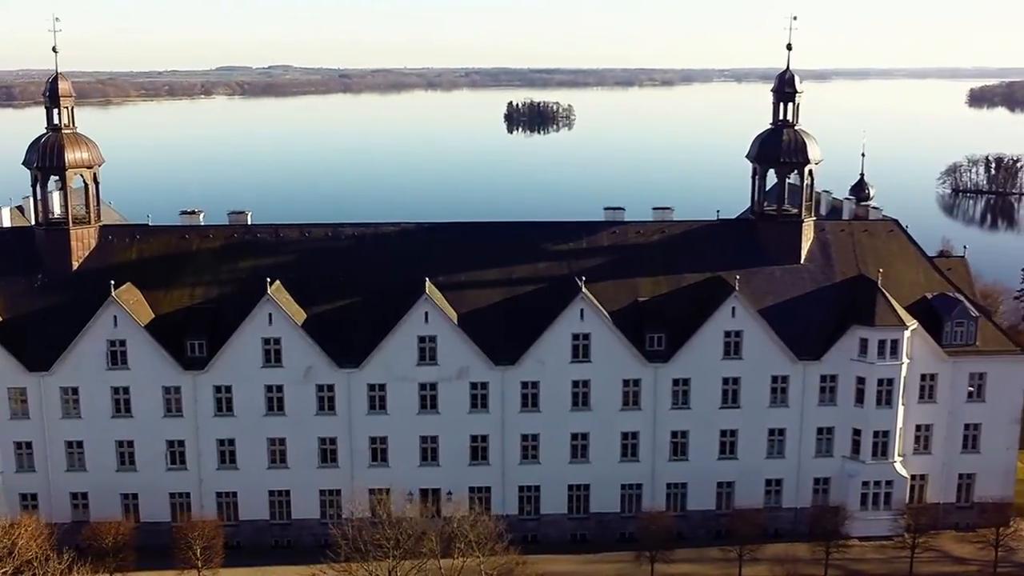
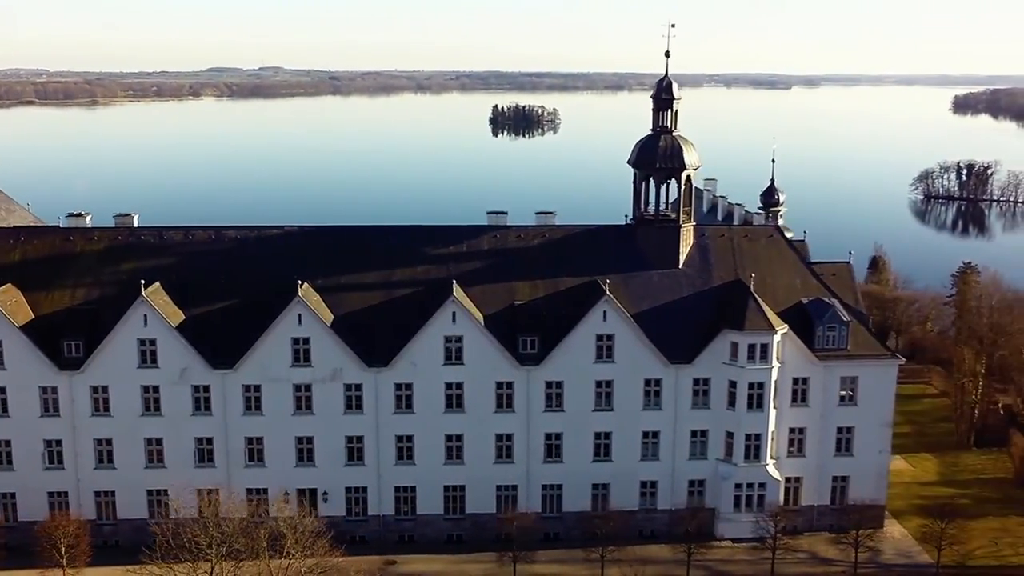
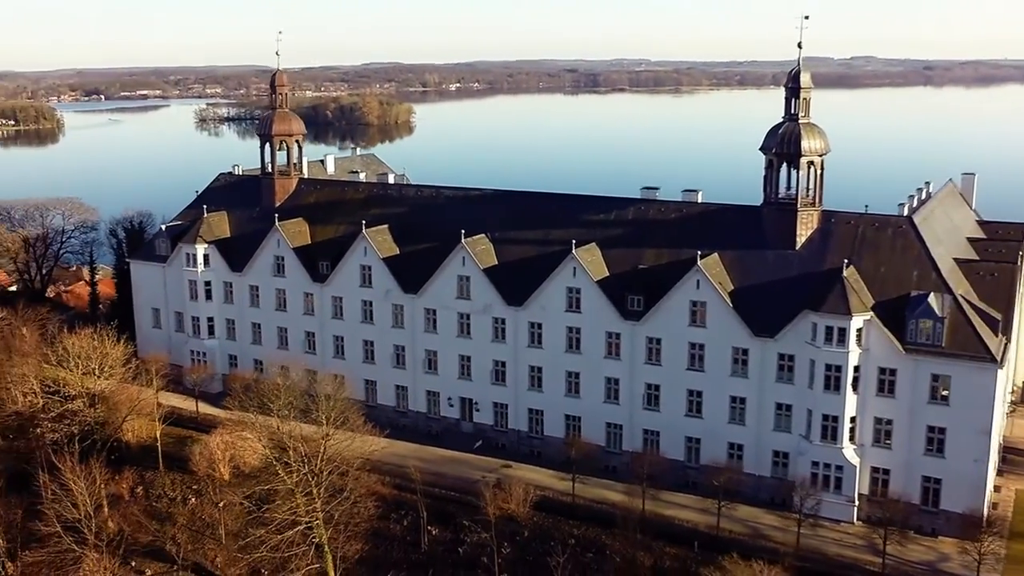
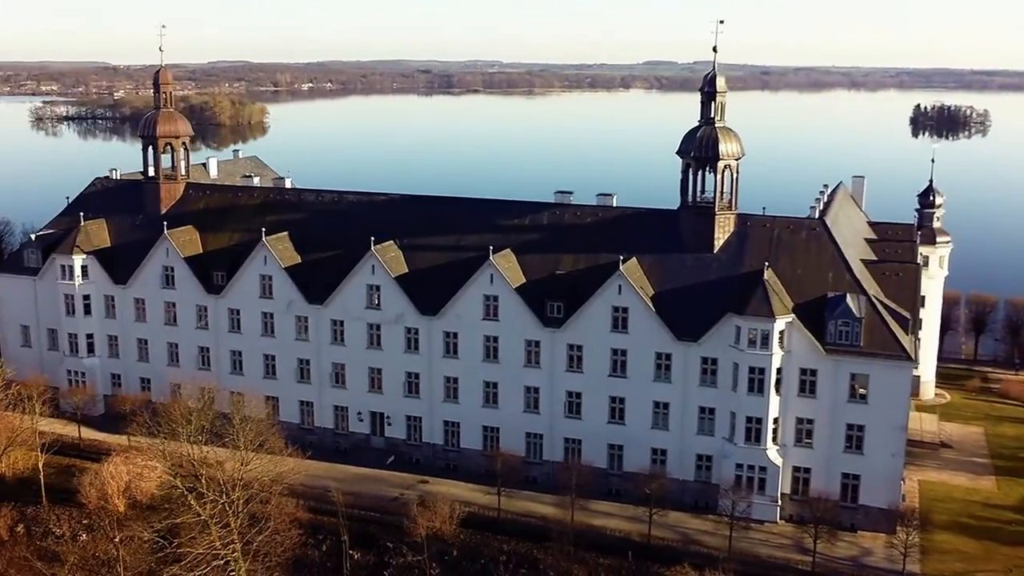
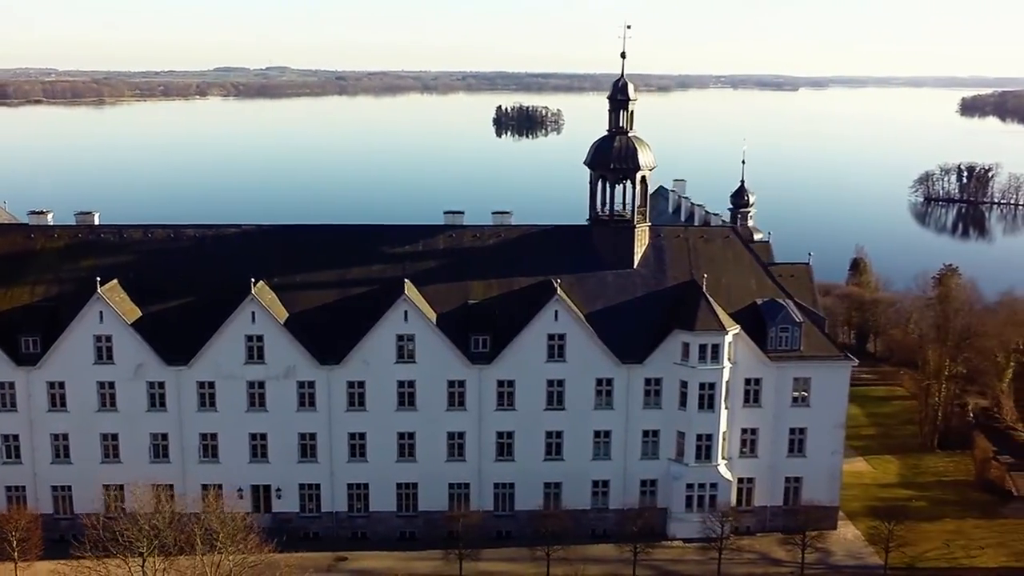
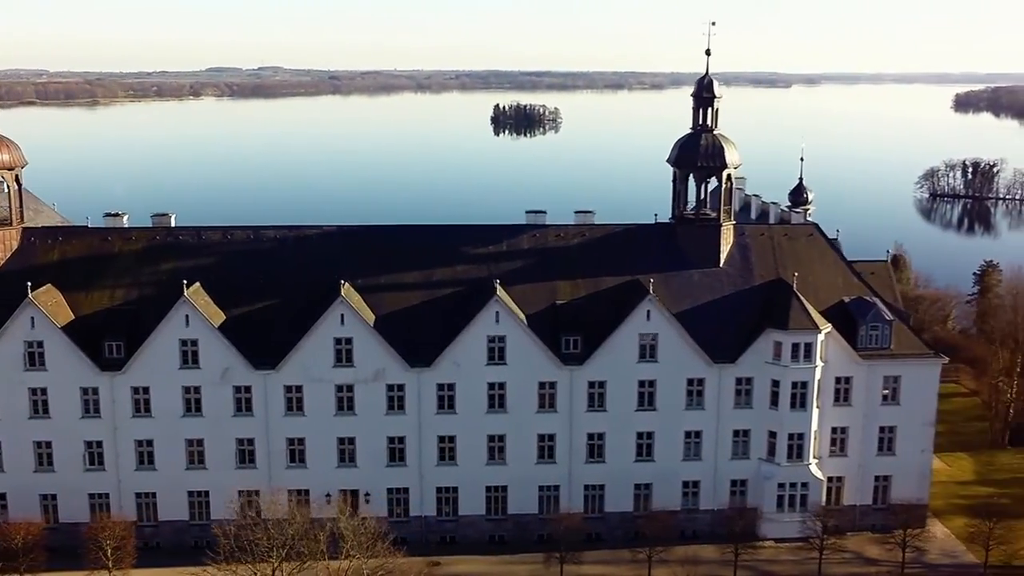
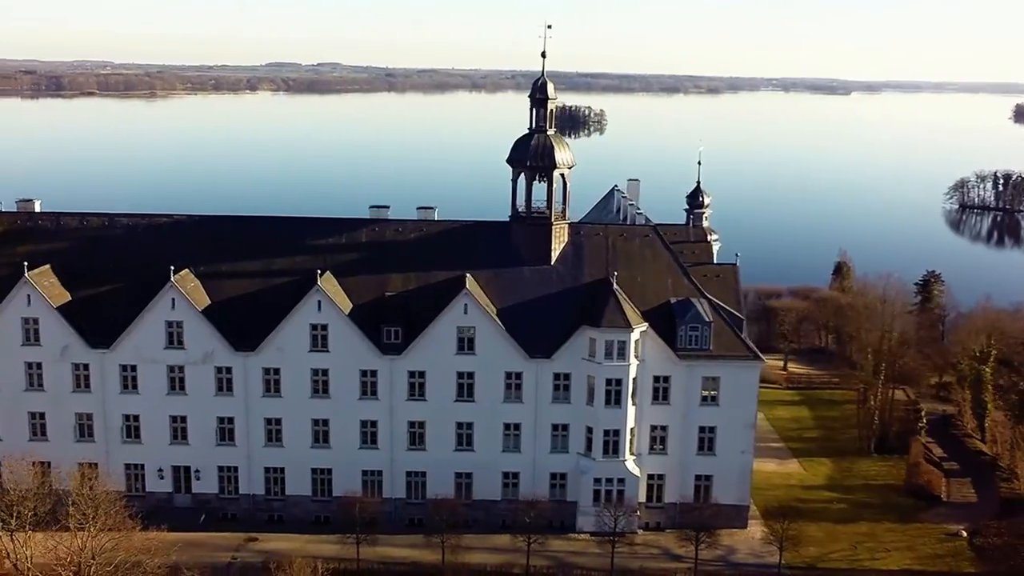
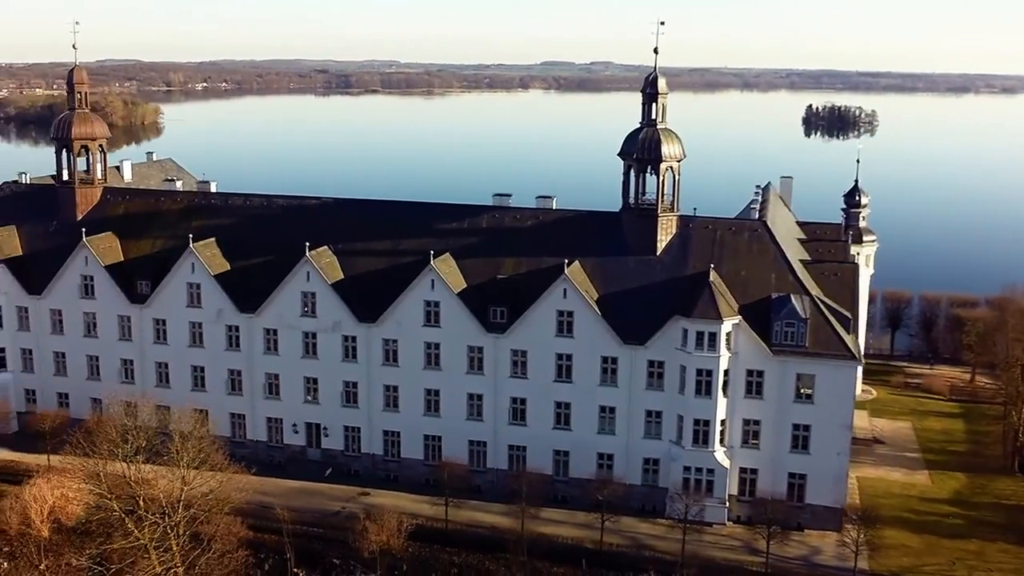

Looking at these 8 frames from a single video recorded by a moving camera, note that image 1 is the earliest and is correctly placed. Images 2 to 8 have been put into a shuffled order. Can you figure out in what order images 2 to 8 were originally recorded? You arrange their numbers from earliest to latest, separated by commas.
6, 2, 5, 7, 8, 4, 3
